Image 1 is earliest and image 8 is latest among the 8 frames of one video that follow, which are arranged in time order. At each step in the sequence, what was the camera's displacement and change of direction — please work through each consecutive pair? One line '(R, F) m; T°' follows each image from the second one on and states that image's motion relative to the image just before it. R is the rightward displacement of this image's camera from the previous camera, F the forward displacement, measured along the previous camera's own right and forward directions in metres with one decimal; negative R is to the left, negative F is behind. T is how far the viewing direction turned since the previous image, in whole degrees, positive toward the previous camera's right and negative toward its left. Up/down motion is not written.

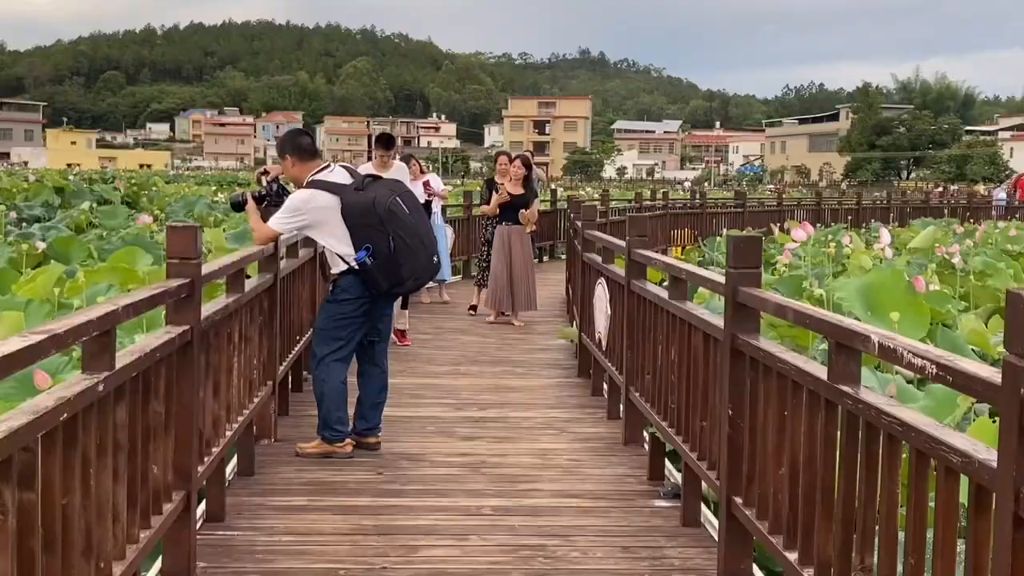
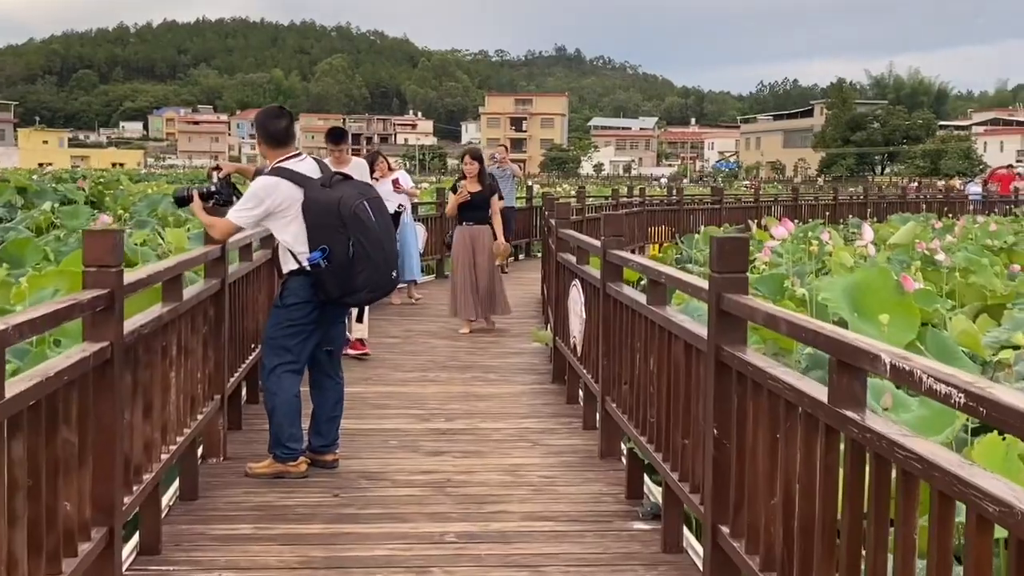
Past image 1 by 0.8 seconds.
(0.0, +0.3) m; +1°
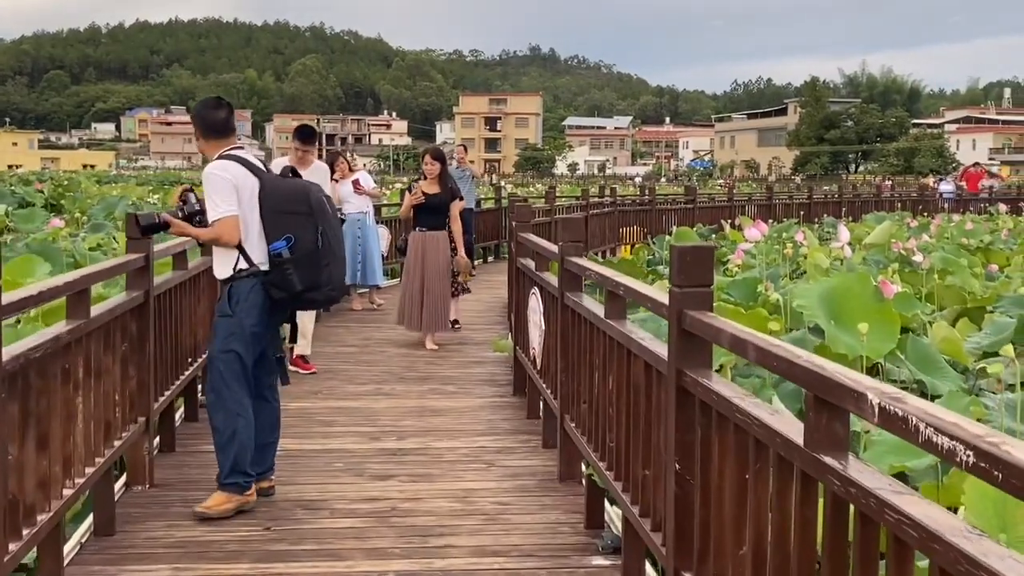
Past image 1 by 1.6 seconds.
(+0.1, +0.3) m; +1°
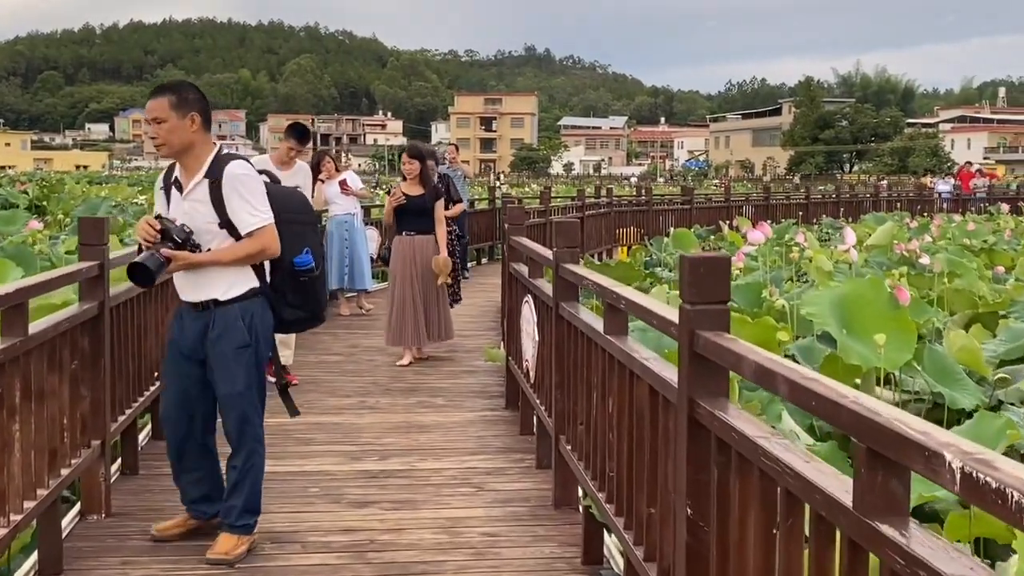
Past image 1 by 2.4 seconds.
(0.0, +0.3) m; 0°
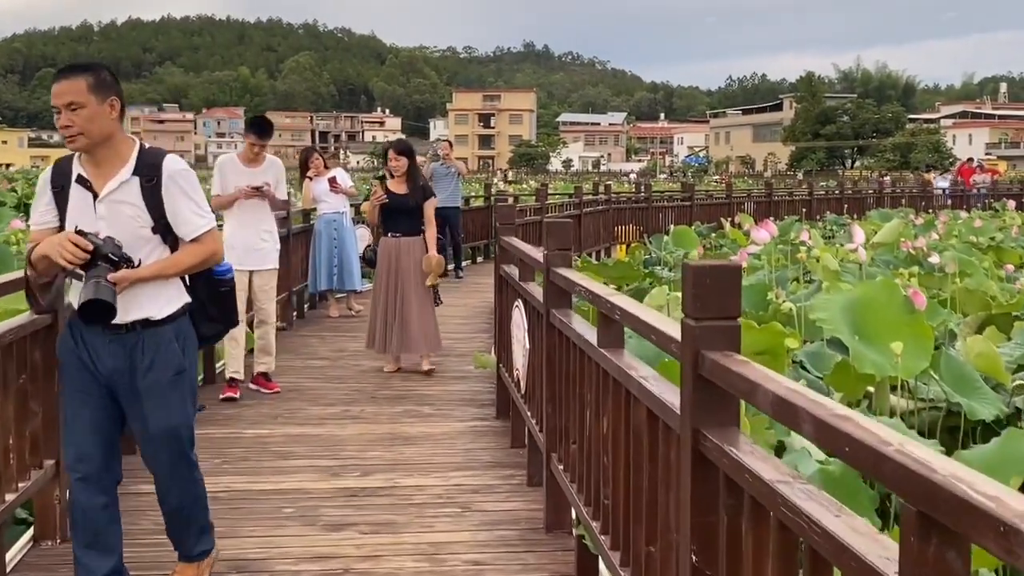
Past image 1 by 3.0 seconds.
(0.0, +0.3) m; 0°
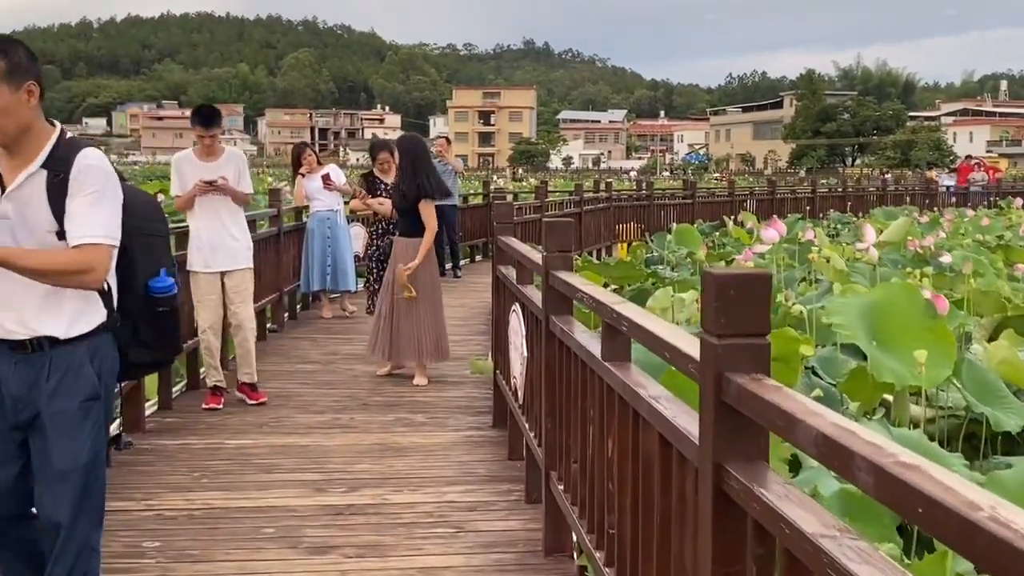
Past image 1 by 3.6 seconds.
(0.0, +0.2) m; 0°
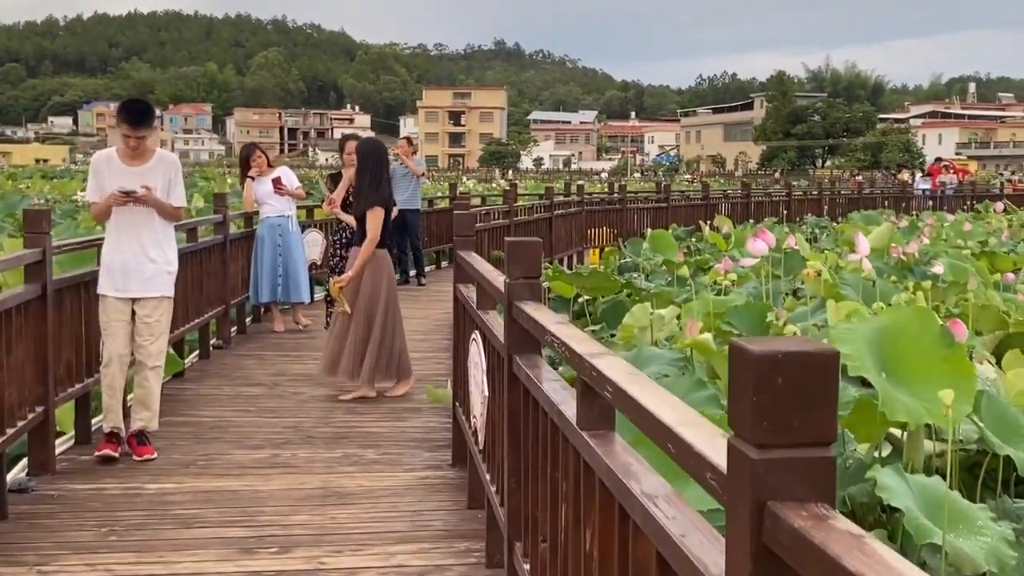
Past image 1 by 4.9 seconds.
(0.0, +0.5) m; +1°
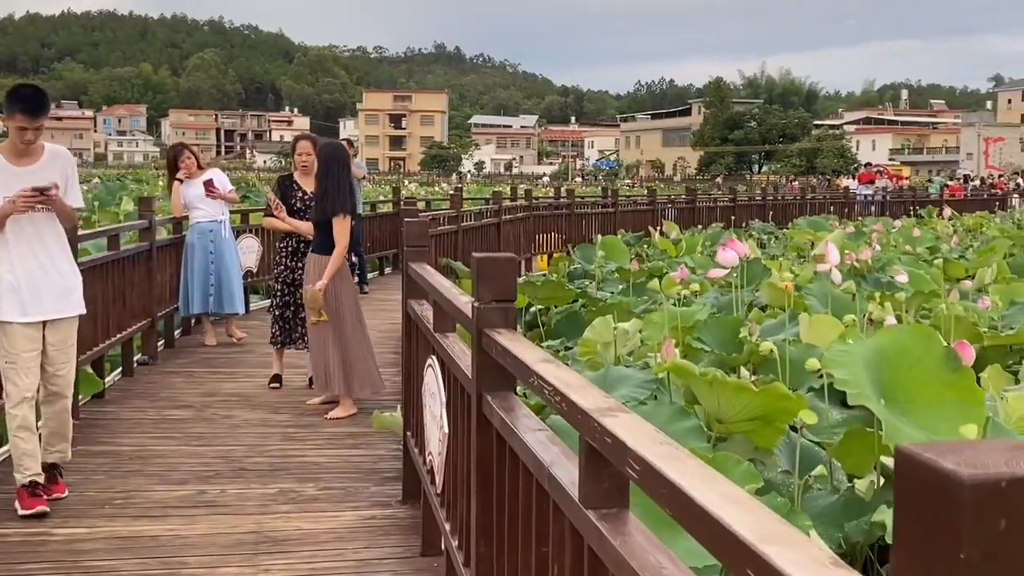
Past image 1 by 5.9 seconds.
(0.0, +0.4) m; +3°
